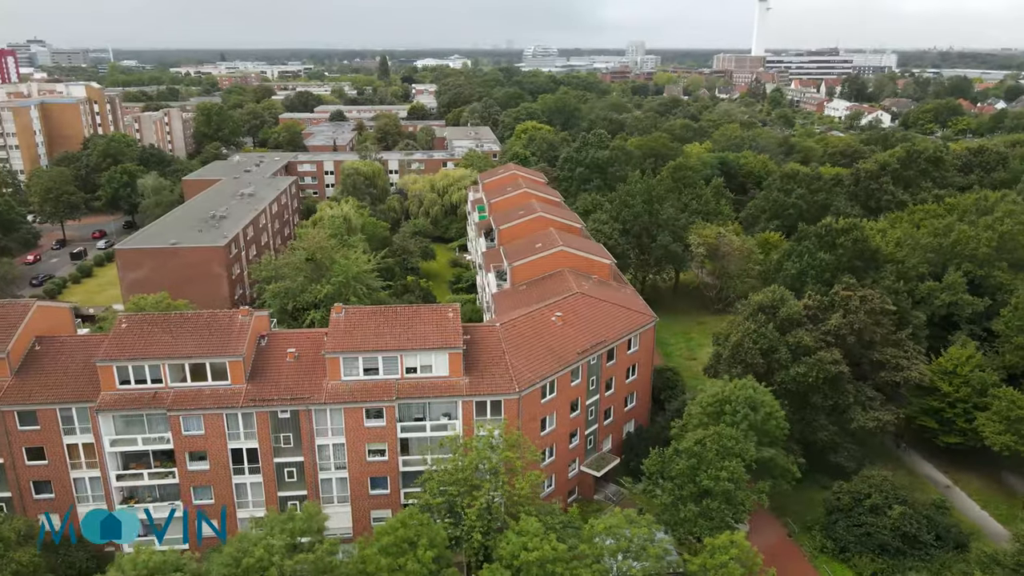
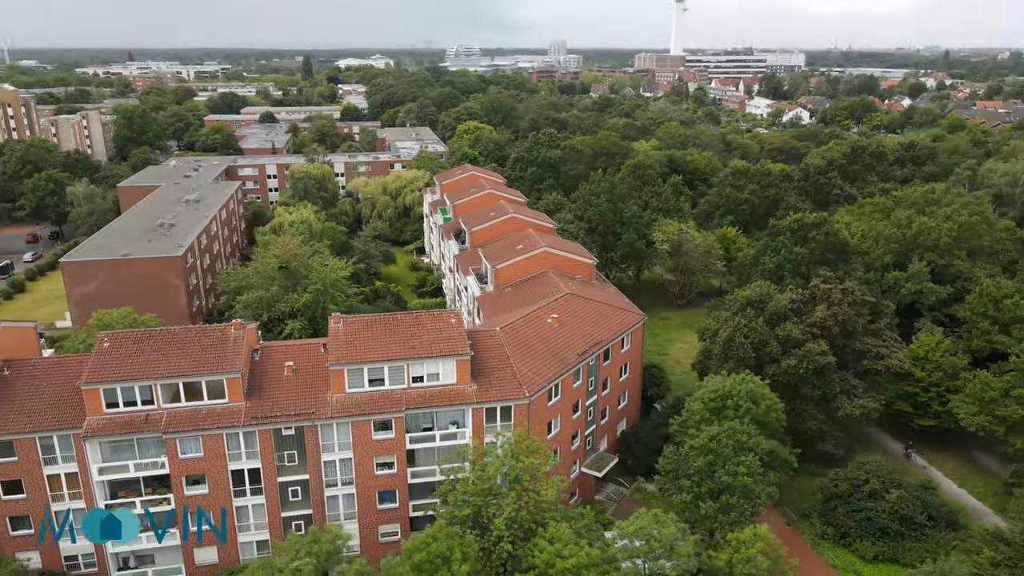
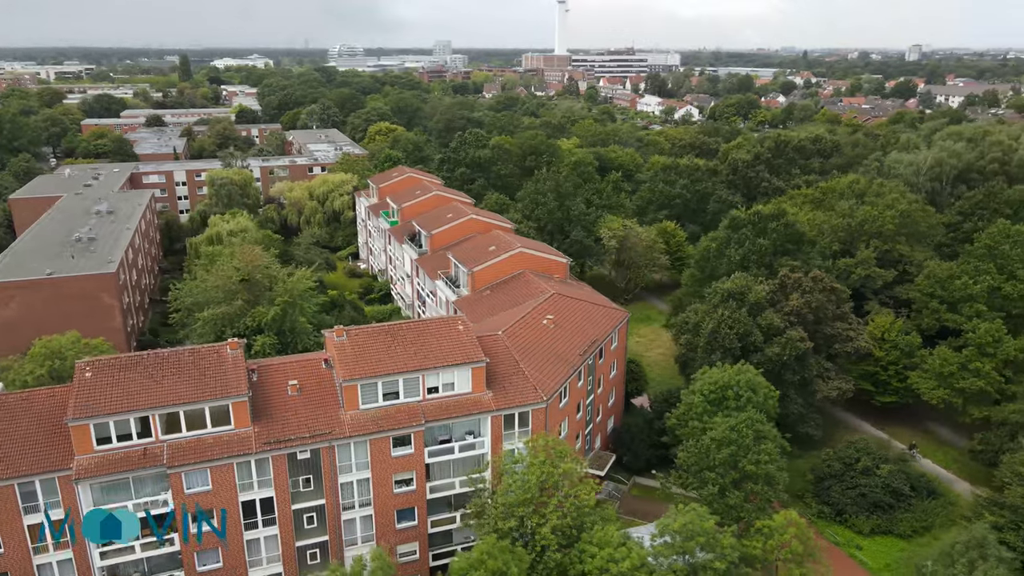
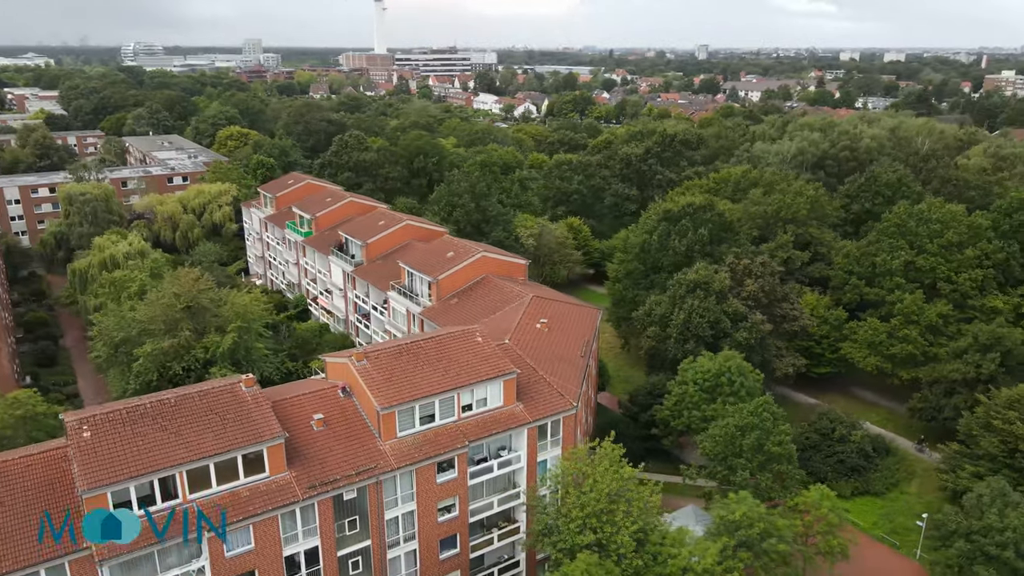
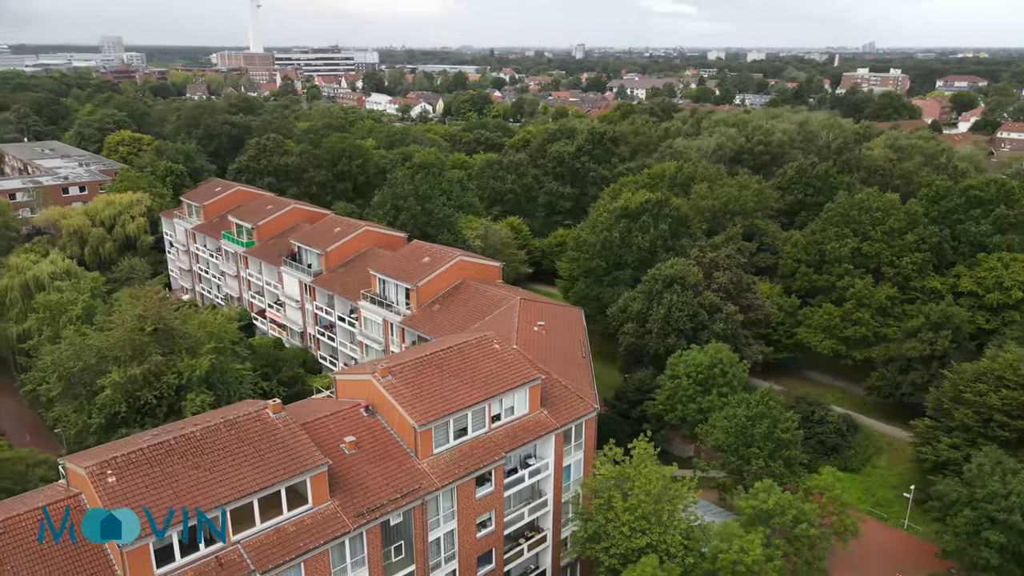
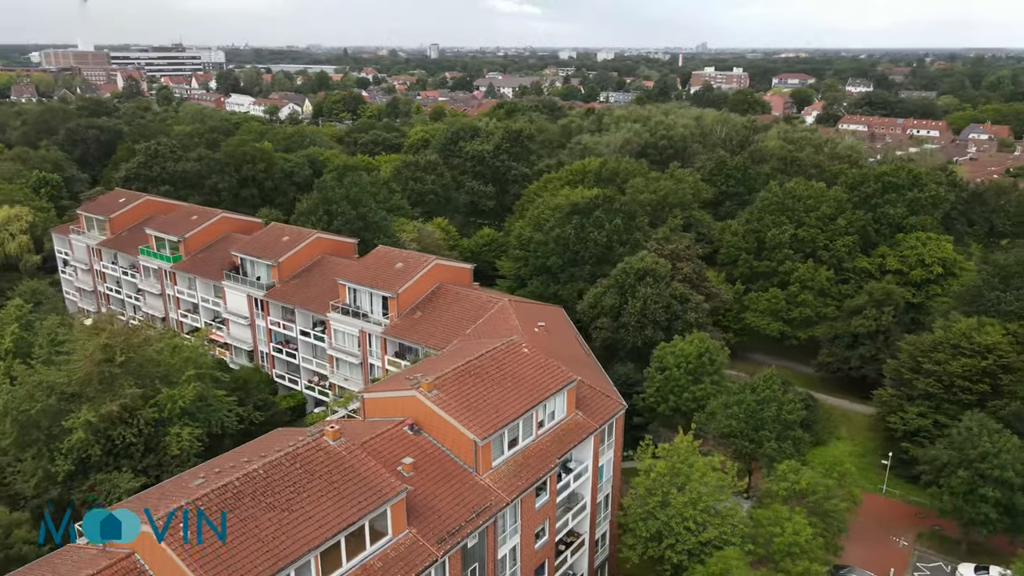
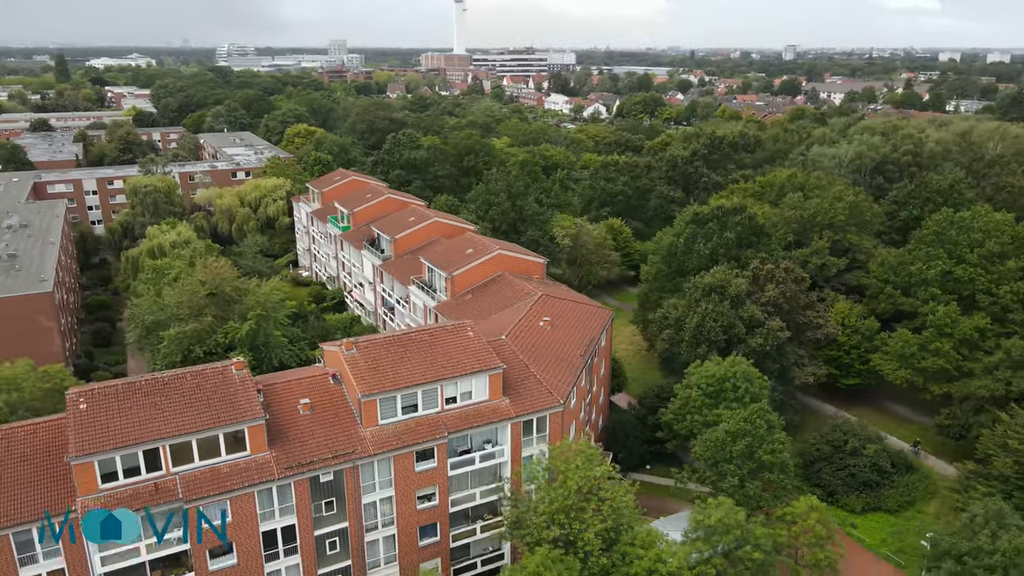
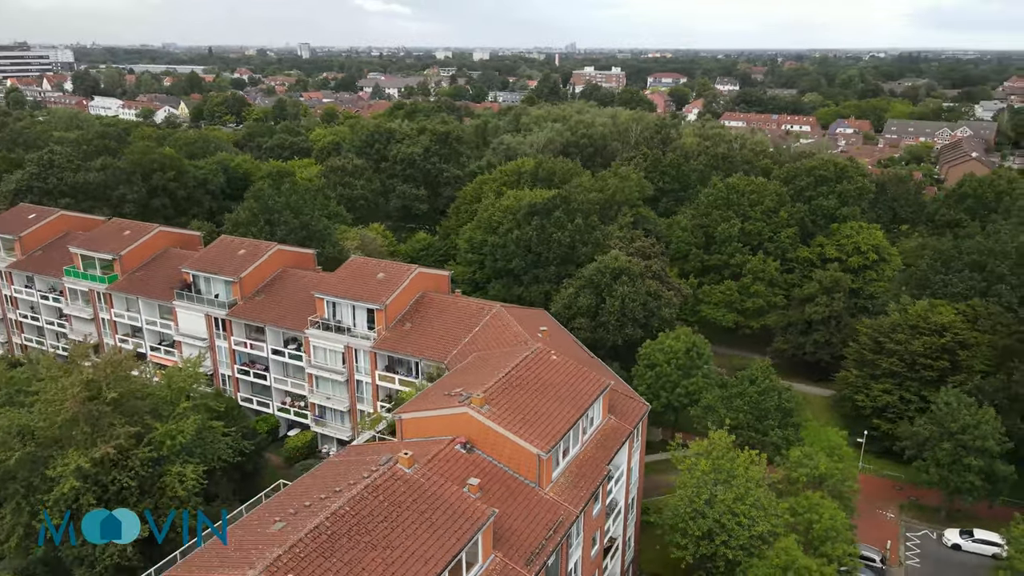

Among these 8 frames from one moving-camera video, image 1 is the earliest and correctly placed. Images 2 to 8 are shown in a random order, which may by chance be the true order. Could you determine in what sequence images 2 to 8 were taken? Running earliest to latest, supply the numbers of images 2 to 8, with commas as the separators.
2, 3, 7, 4, 5, 6, 8
